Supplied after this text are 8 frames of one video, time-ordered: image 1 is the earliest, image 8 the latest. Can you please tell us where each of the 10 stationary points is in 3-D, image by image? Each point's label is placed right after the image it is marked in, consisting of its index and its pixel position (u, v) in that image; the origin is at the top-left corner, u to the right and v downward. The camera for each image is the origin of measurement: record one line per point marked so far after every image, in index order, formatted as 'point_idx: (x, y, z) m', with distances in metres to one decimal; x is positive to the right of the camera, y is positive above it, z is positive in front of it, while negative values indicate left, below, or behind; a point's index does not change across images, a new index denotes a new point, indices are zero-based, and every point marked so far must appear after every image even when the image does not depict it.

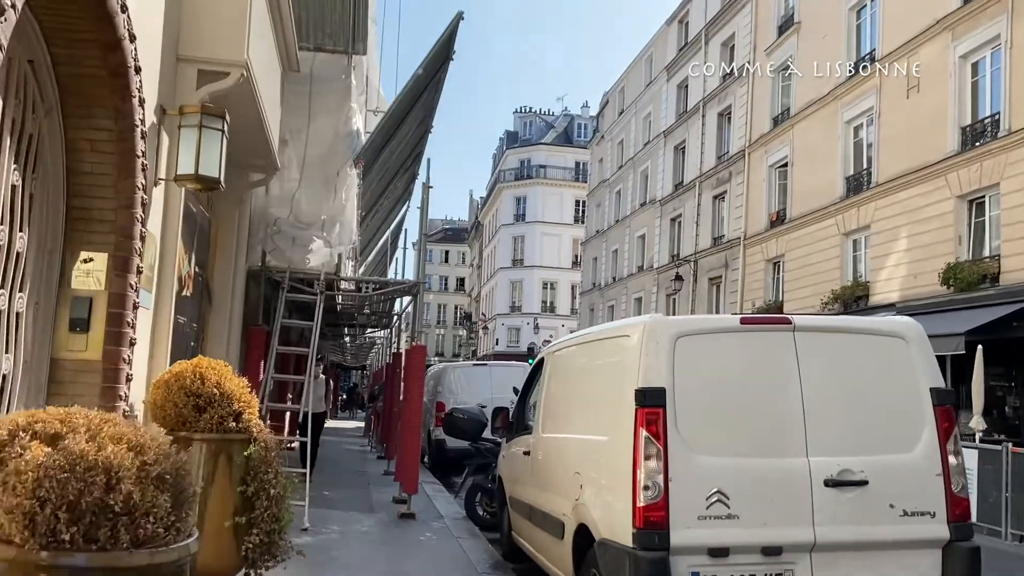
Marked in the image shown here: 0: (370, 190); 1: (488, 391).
0: (-2.2, +1.5, +13.0) m
1: (-0.4, -1.9, +15.7) m
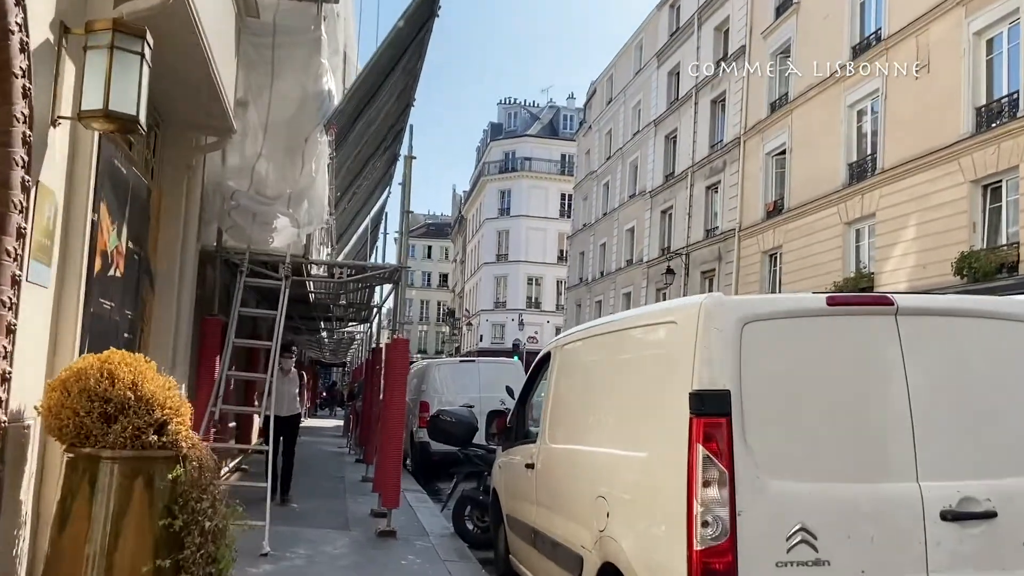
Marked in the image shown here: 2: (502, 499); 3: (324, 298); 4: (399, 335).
0: (-2.3, +1.7, +11.7) m
1: (-0.6, -1.7, +14.5) m
2: (-0.1, -1.7, +7.0) m
3: (-2.7, -0.1, +12.3) m
4: (-1.2, -0.5, +9.1) m
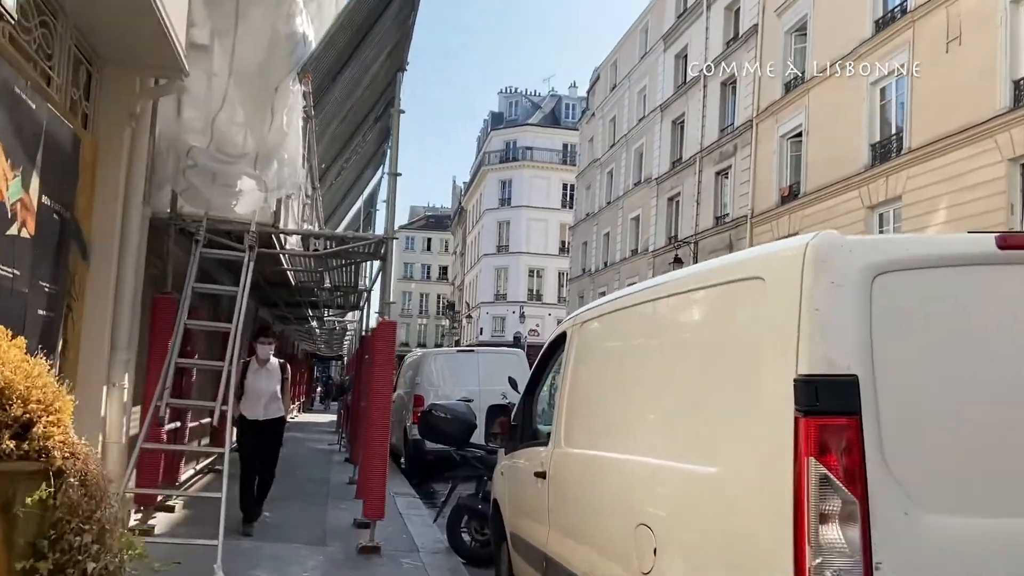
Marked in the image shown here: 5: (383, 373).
0: (-2.3, +1.9, +10.5) m
1: (-0.5, -1.5, +13.3) m
2: (-0.1, -1.5, +5.9) m
3: (-2.7, +0.1, +11.1) m
4: (-1.2, -0.3, +7.9) m
5: (-1.2, -0.8, +7.7) m
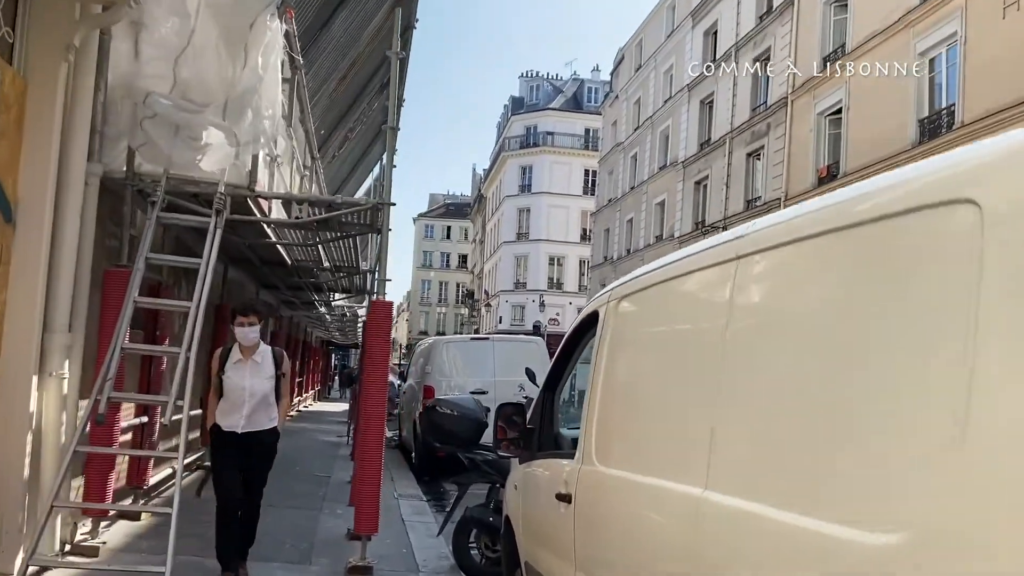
0: (-2.0, +2.1, +9.4) m
1: (-0.3, -1.2, +12.2) m
2: (0.0, -1.4, +4.8) m
3: (-2.5, +0.4, +10.1) m
4: (-1.0, -0.1, +6.8) m
5: (-1.0, -0.6, +6.6) m
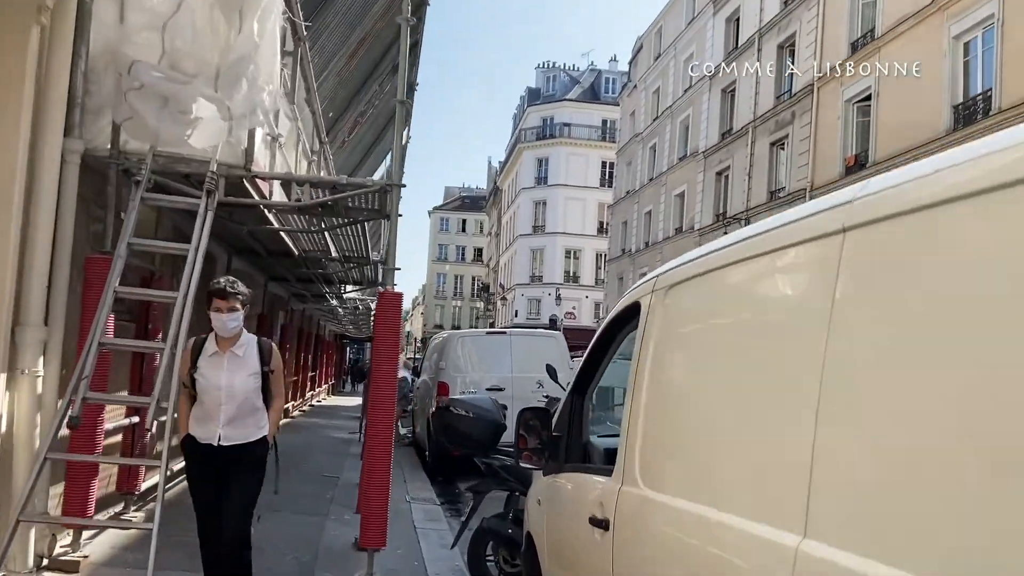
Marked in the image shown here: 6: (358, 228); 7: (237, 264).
0: (-1.8, +2.2, +8.9) m
1: (0.0, -1.1, +11.7) m
2: (+0.1, -1.3, +4.2) m
3: (-2.2, +0.5, +9.6) m
4: (-0.9, 0.0, +6.3) m
5: (-0.9, -0.5, +6.0) m
6: (-1.3, +0.5, +7.5) m
7: (-3.5, +0.3, +10.8) m
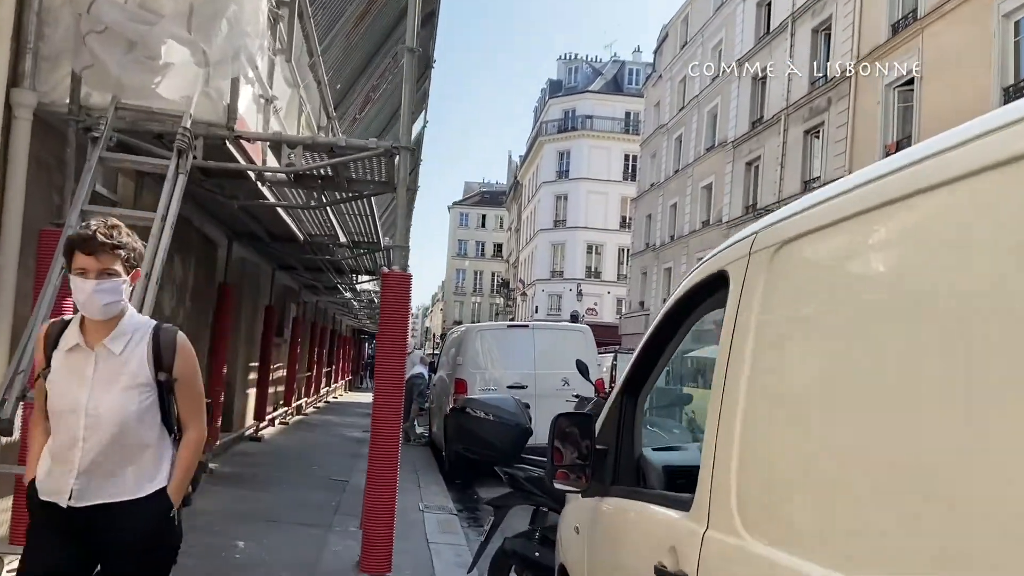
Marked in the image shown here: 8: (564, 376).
0: (-1.6, +2.3, +8.1) m
1: (+0.2, -1.0, +10.8) m
2: (+0.3, -1.2, +3.4) m
3: (-2.0, +0.6, +8.8) m
4: (-0.7, +0.1, +5.5) m
5: (-0.7, -0.4, +5.2) m
6: (-1.1, +0.6, +6.6) m
7: (-3.2, +0.4, +10.0) m
8: (+0.7, -1.1, +10.8) m
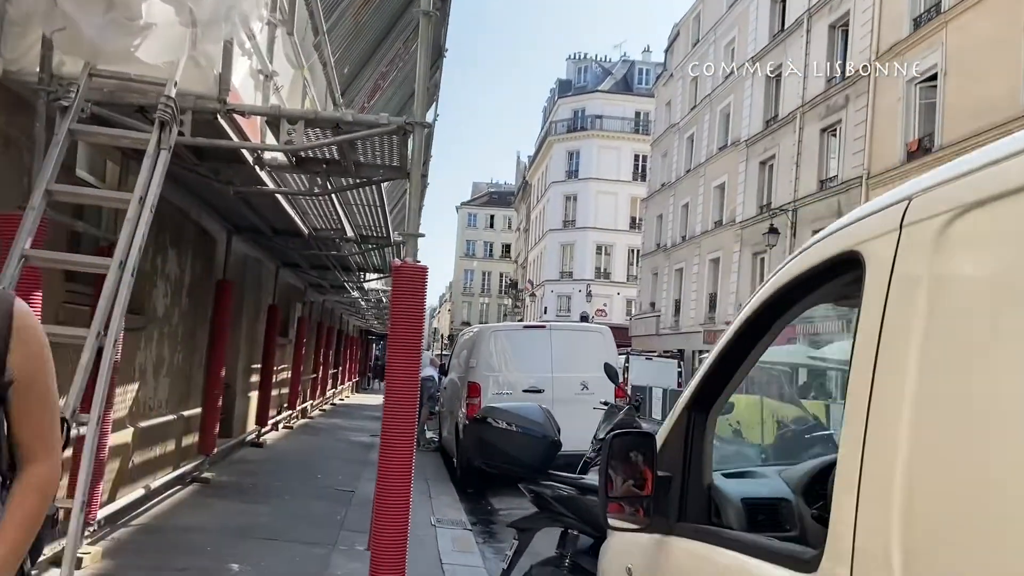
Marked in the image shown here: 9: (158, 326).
0: (-1.4, +2.4, +7.5) m
1: (+0.4, -1.0, +10.2) m
2: (+0.4, -1.2, +2.8) m
3: (-1.8, +0.6, +8.2) m
4: (-0.6, +0.1, +4.9) m
5: (-0.6, -0.4, +4.6) m
6: (-1.0, +0.7, +6.1) m
7: (-3.0, +0.5, +9.5) m
8: (+0.8, -1.1, +10.2) m
9: (-3.0, -0.3, +7.2) m
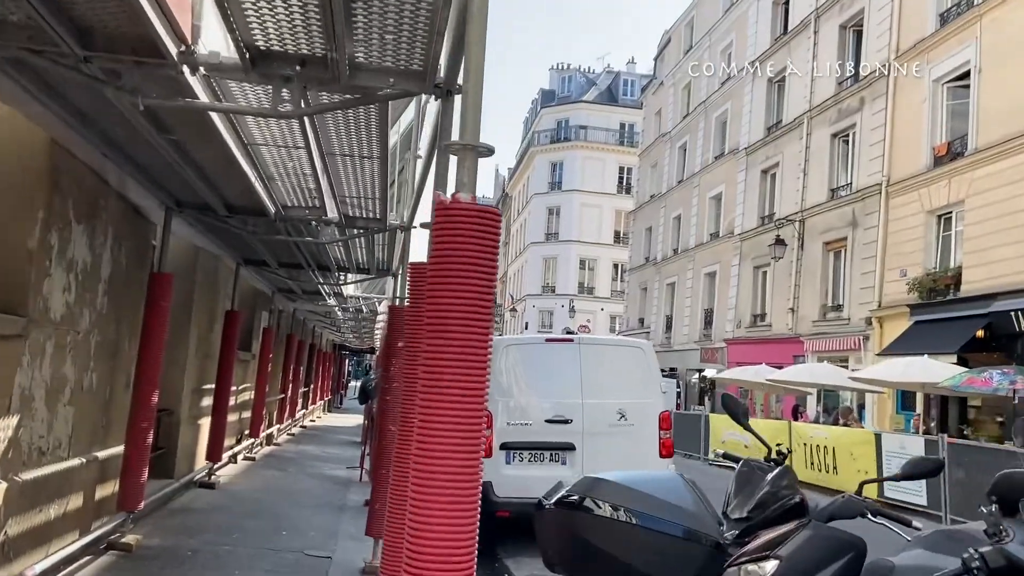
0: (-1.1, +2.4, +5.5) m
1: (+0.6, -1.0, +8.2) m
2: (+0.8, -1.1, +0.7) m
3: (-1.6, +0.6, +6.1) m
4: (-0.2, +0.2, +2.8) m
5: (-0.2, -0.3, +2.6) m
6: (-0.7, +0.7, +4.0) m
7: (-2.8, +0.5, +7.3) m
8: (+1.0, -1.1, +8.1) m
9: (-2.7, -0.3, +5.1) m
